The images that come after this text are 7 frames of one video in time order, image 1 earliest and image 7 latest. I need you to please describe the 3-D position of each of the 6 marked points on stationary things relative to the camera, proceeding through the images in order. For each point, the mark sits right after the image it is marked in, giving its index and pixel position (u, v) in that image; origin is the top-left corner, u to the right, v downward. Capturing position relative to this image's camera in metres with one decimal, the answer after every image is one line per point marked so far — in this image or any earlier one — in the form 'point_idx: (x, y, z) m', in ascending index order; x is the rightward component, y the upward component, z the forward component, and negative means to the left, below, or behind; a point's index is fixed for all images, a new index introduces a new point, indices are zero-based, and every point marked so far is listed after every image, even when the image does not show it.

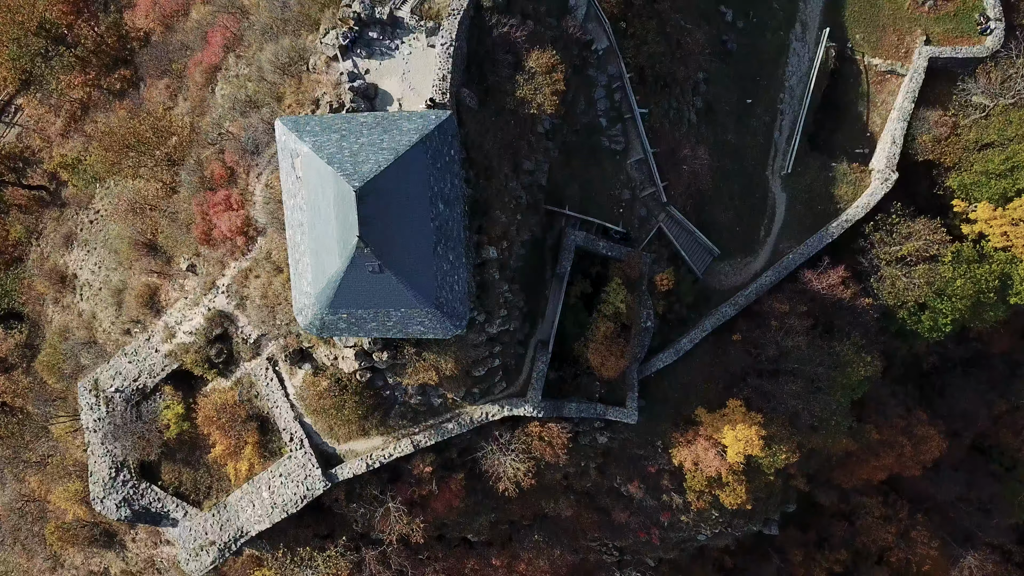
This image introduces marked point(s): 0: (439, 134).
0: (-2.0, +4.1, +19.6) m
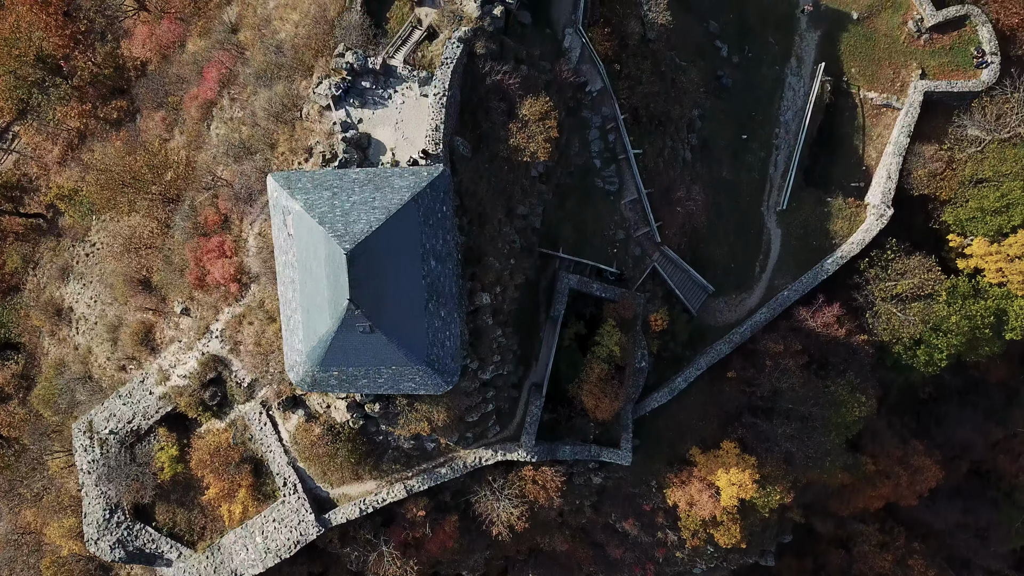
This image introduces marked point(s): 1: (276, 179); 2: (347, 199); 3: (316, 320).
0: (-2.3, +2.6, +19.7) m
1: (-6.5, +3.0, +19.6) m
2: (-4.4, +2.4, +18.9) m
3: (-5.0, -0.8, +18.3) m
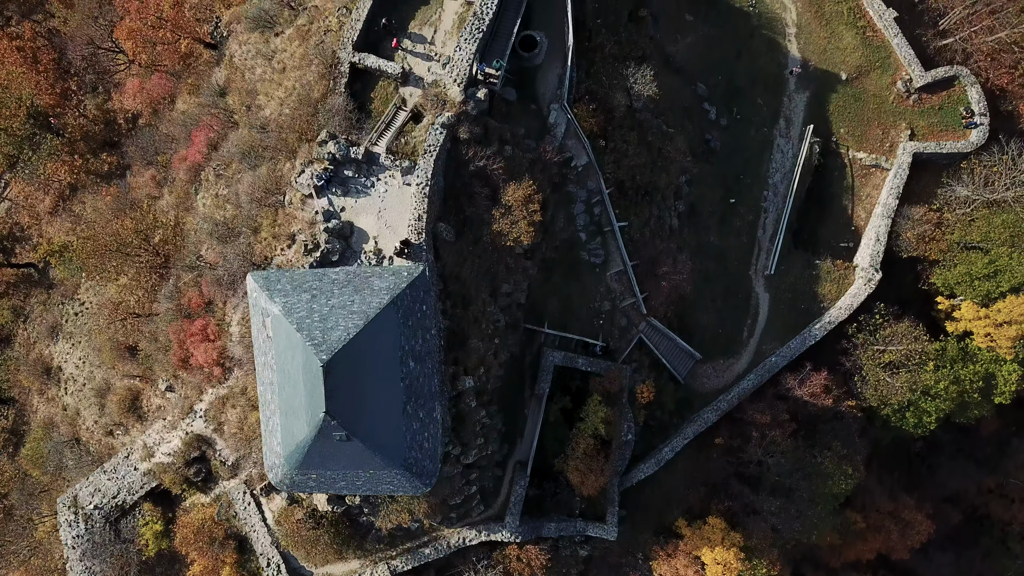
0: (-2.8, -0.1, +19.6) m
1: (-7.1, +0.2, +19.6) m
2: (-4.9, -0.4, +18.9) m
3: (-5.6, -3.5, +18.2) m
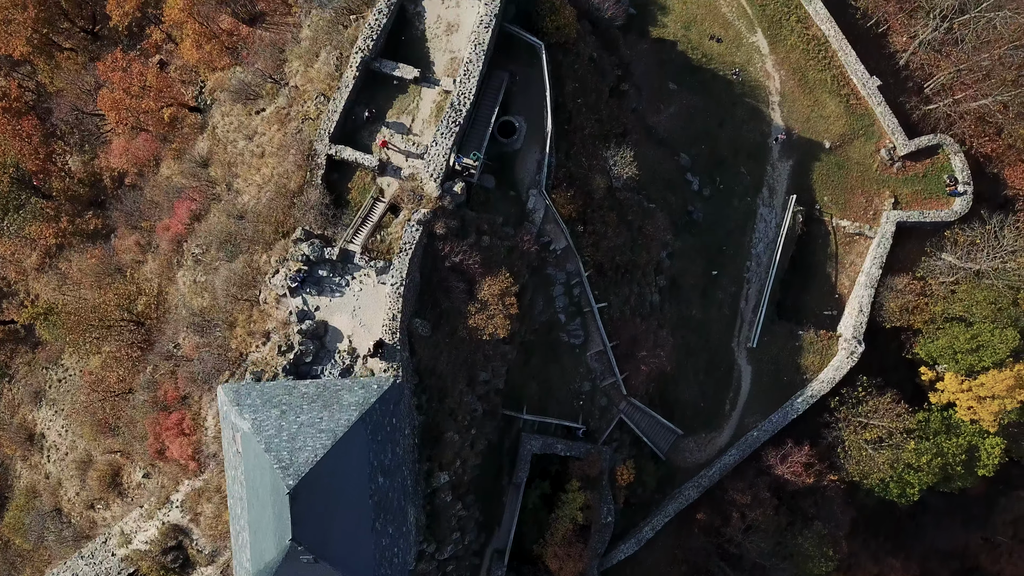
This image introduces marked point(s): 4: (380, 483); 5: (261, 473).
0: (-3.6, -3.2, +19.6) m
1: (-7.9, -2.9, +19.6) m
2: (-5.7, -3.4, +18.9) m
3: (-6.4, -6.6, +18.2) m
4: (-3.5, -5.3, +19.4) m
5: (-6.3, -4.7, +18.0) m
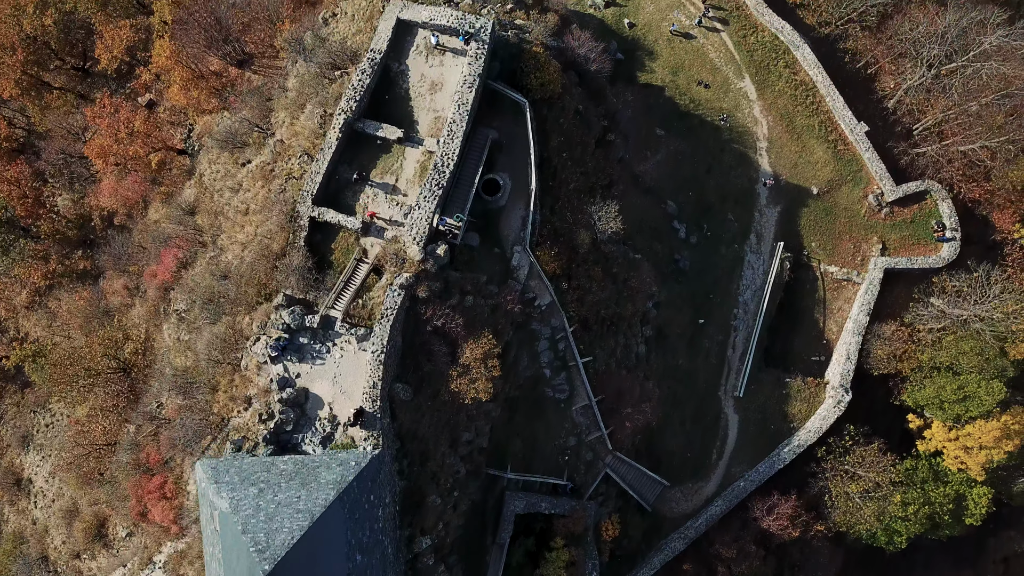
0: (-4.2, -5.3, +19.6) m
1: (-8.4, -4.9, +19.6) m
2: (-6.3, -5.5, +18.8) m
3: (-6.9, -8.7, +18.2) m
4: (-4.1, -7.3, +19.3) m
5: (-6.9, -6.8, +18.0) m
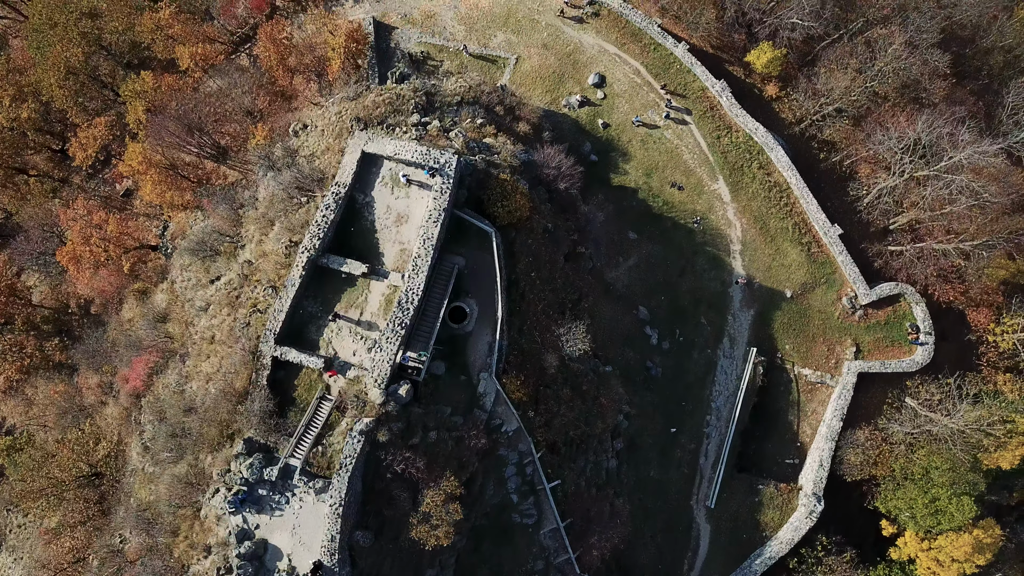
0: (-5.5, -10.0, +19.5) m
1: (-9.7, -9.6, +19.5) m
2: (-7.6, -10.2, +18.8) m
3: (-8.2, -13.4, +18.1) m
4: (-5.4, -12.0, +19.3) m
5: (-8.1, -11.5, +17.9) m
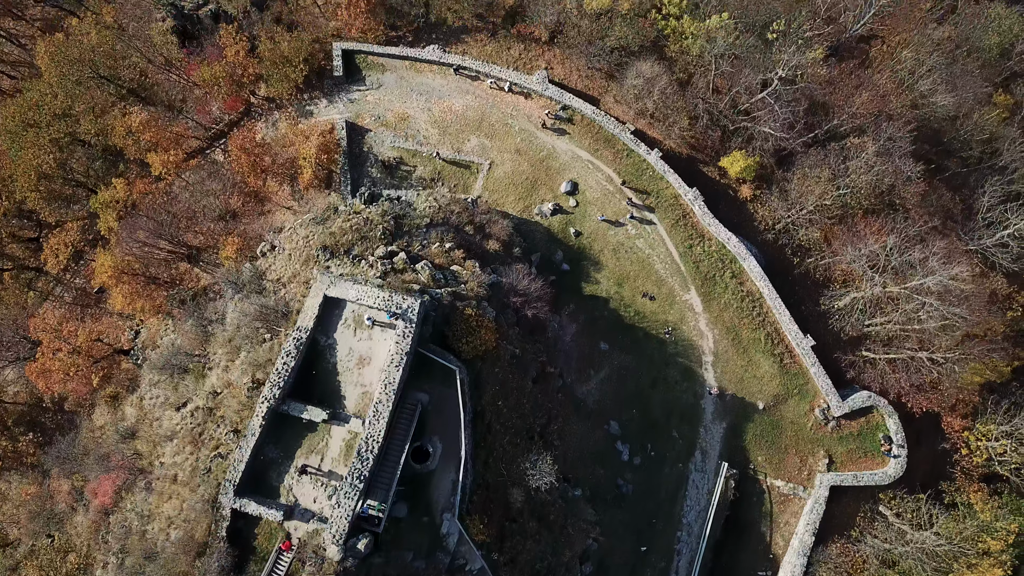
0: (-6.8, -15.0, +19.3) m
1: (-11.0, -14.7, +19.4) m
2: (-8.9, -15.2, +18.6) m
3: (-9.5, -18.4, +17.9) m
4: (-6.7, -17.1, +19.1) m
5: (-9.5, -16.5, +17.7) m
